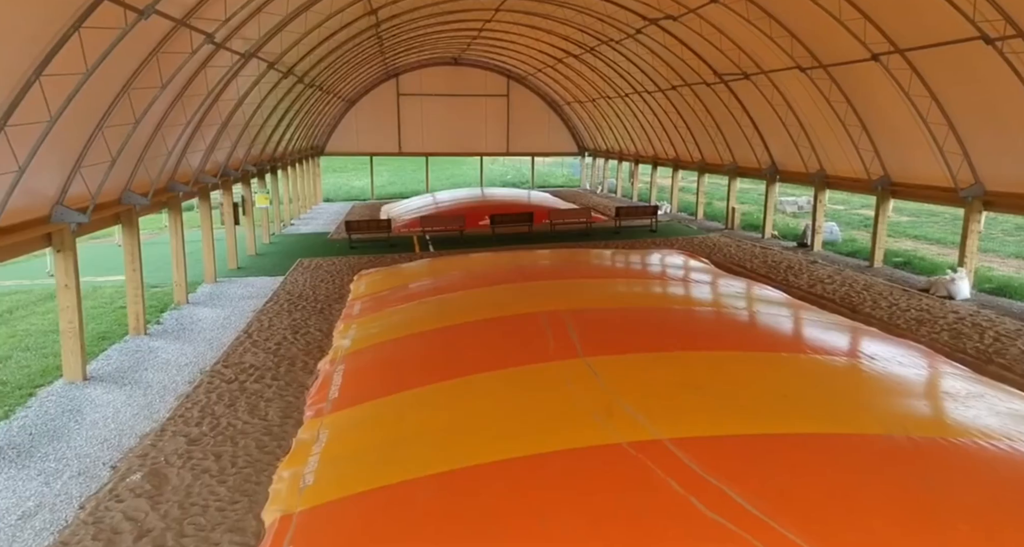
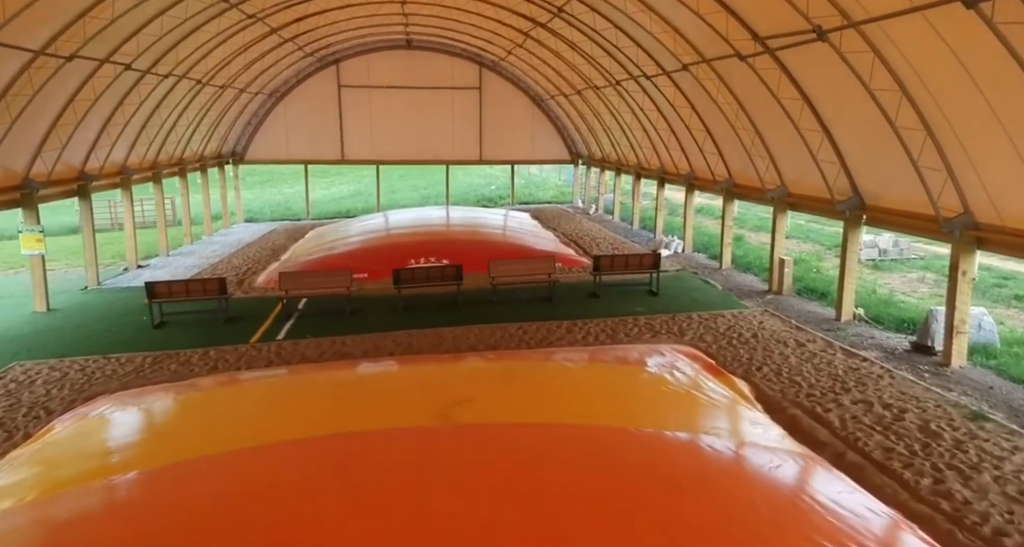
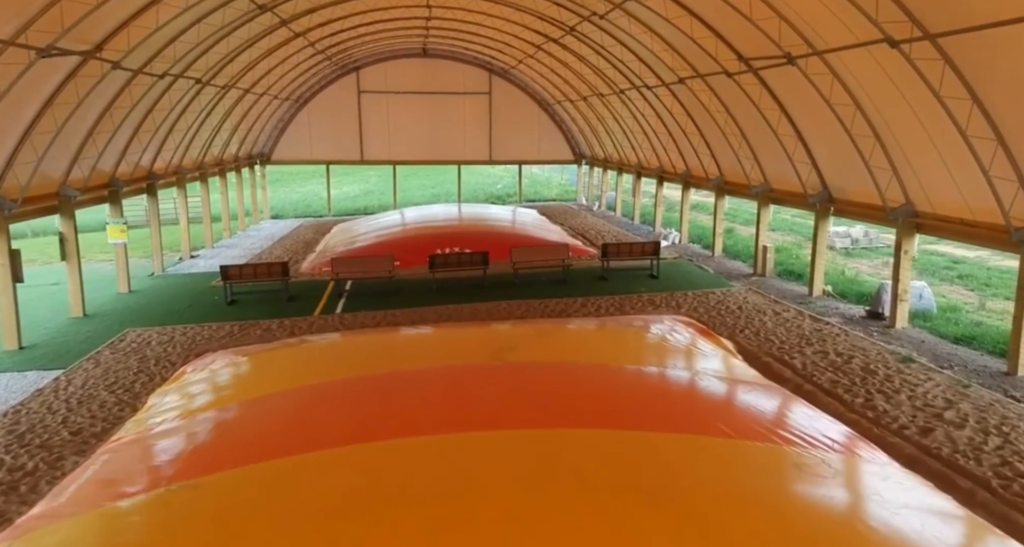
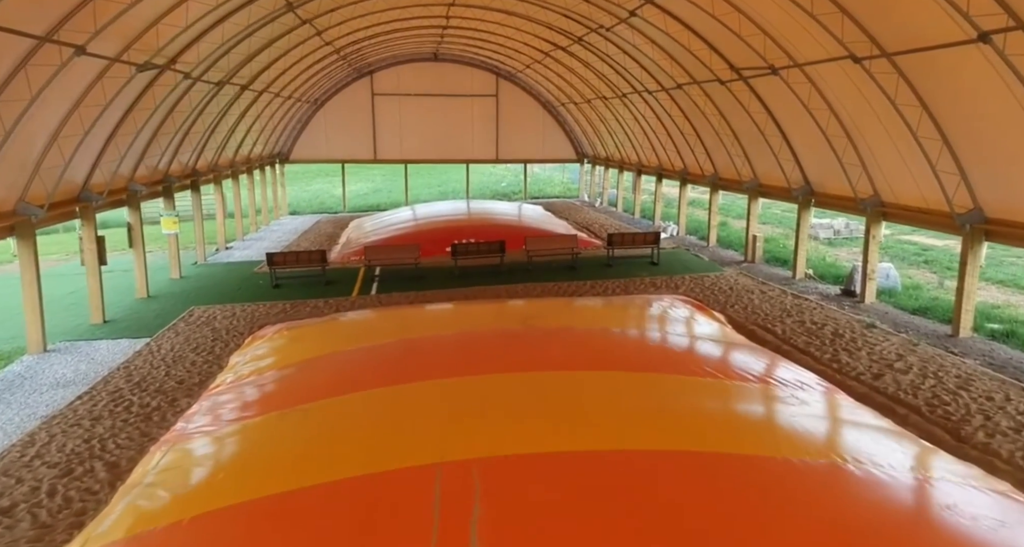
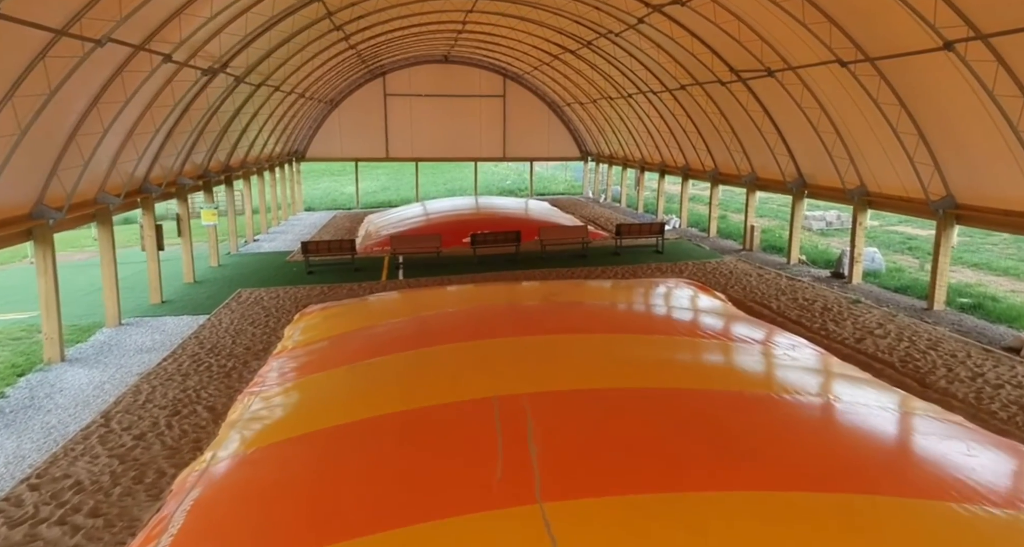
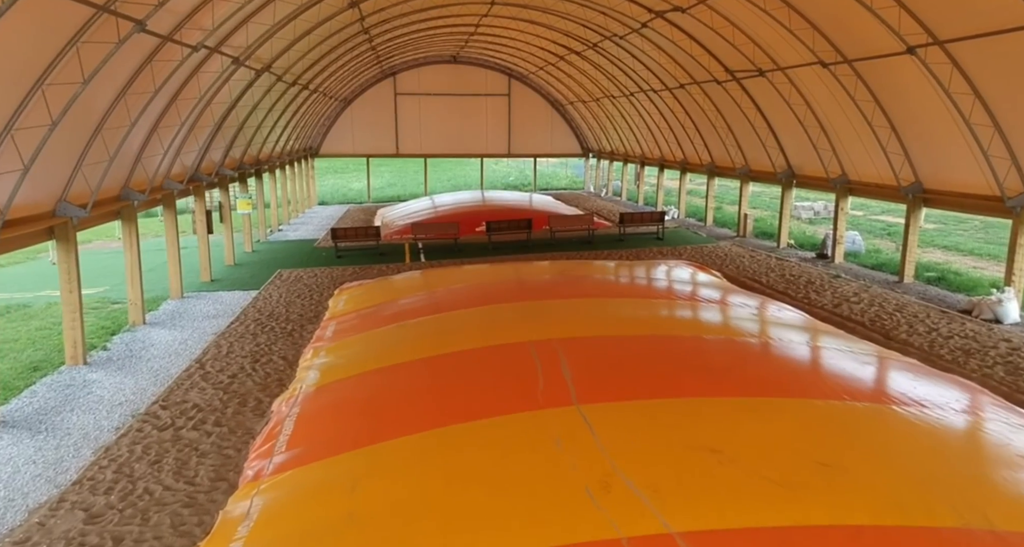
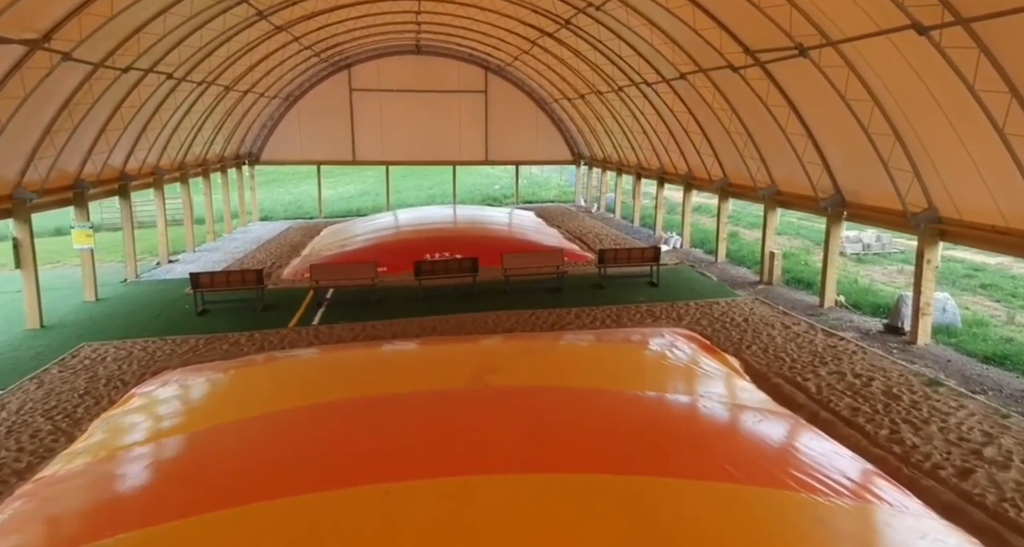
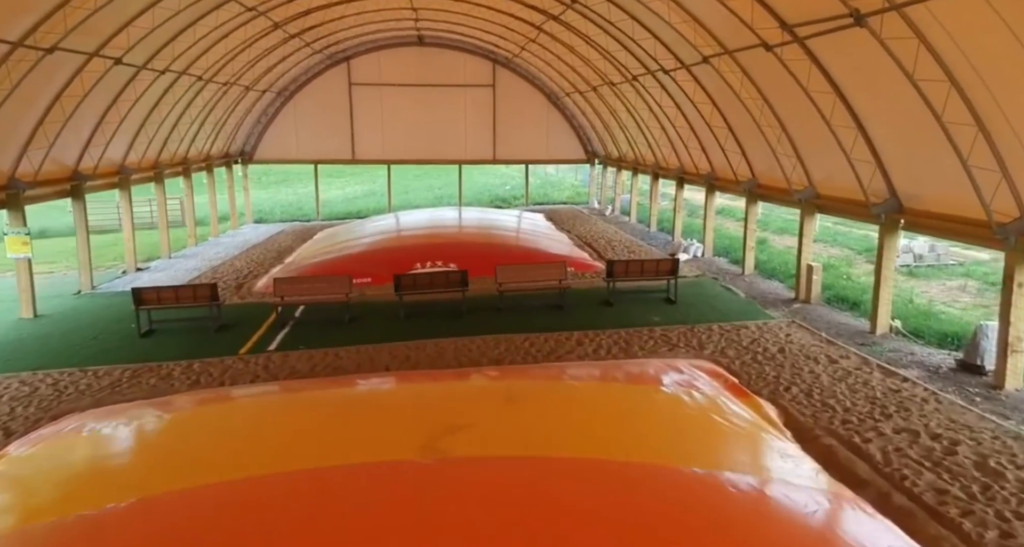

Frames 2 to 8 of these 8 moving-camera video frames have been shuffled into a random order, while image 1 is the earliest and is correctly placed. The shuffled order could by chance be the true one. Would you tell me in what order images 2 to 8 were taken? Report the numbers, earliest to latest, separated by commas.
6, 5, 4, 3, 7, 2, 8
